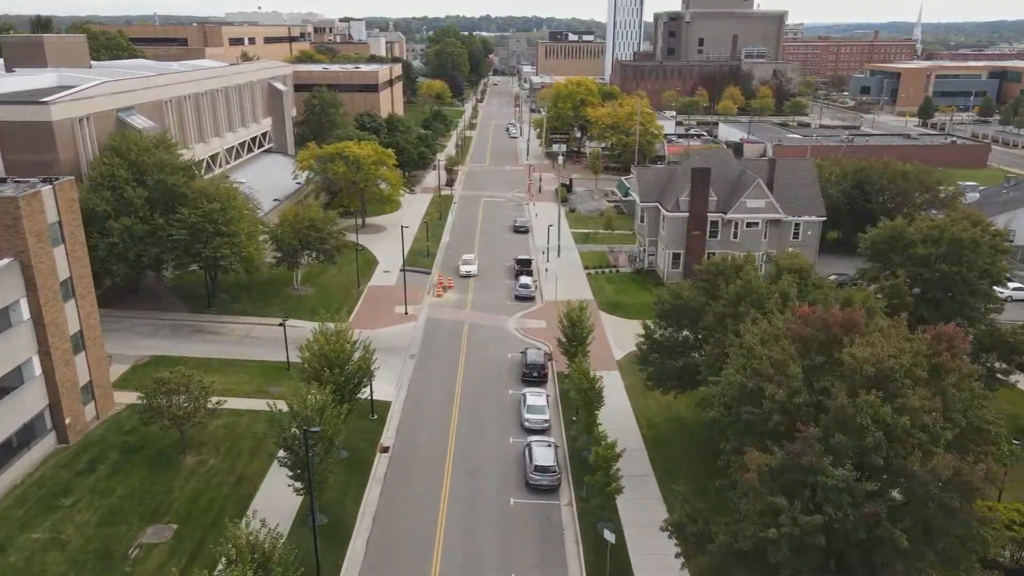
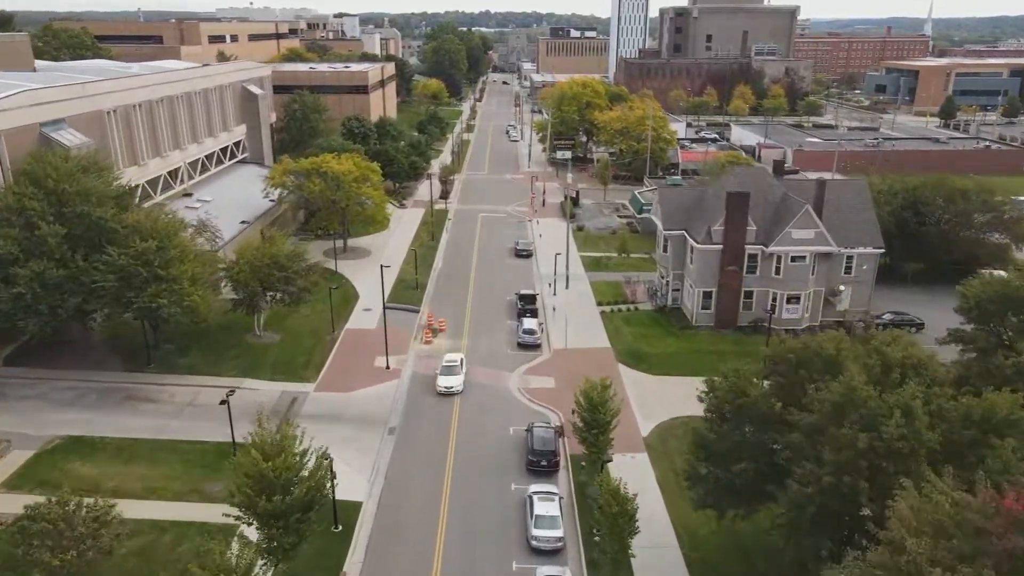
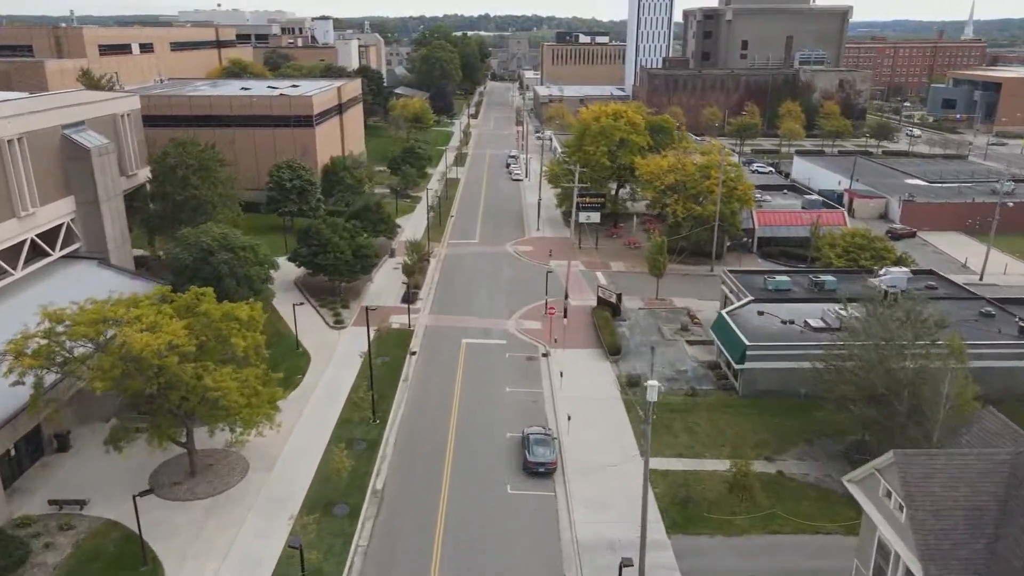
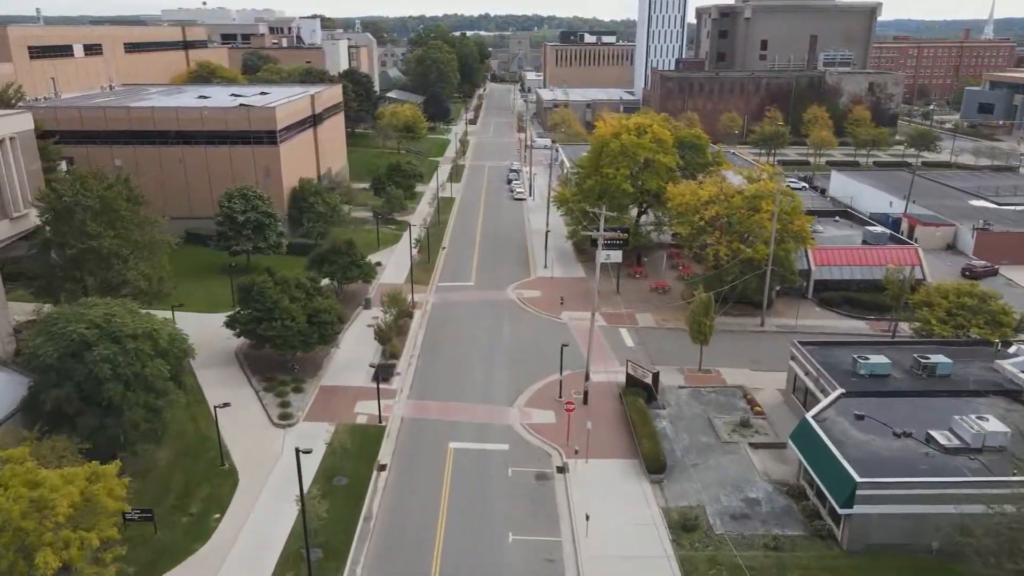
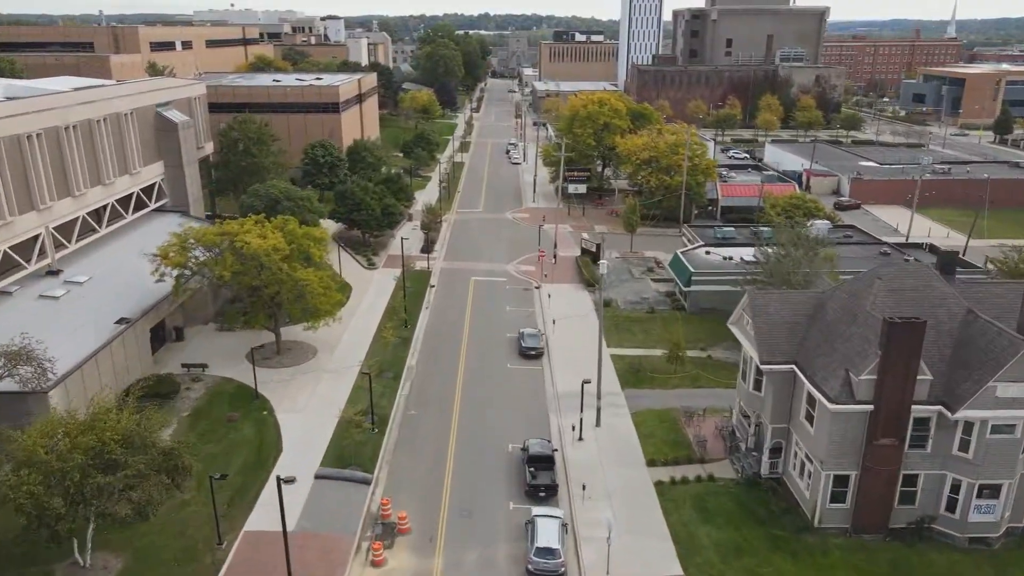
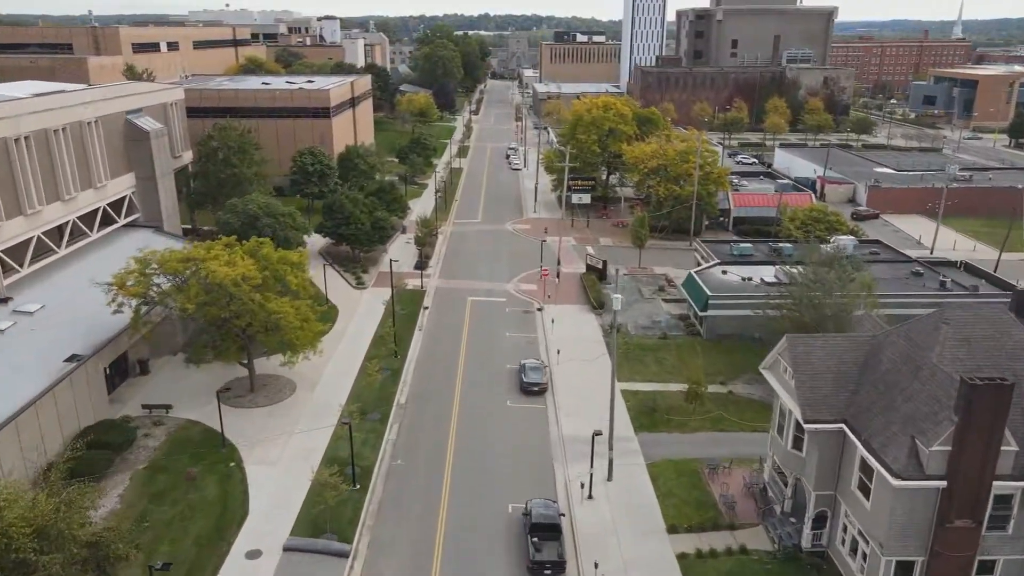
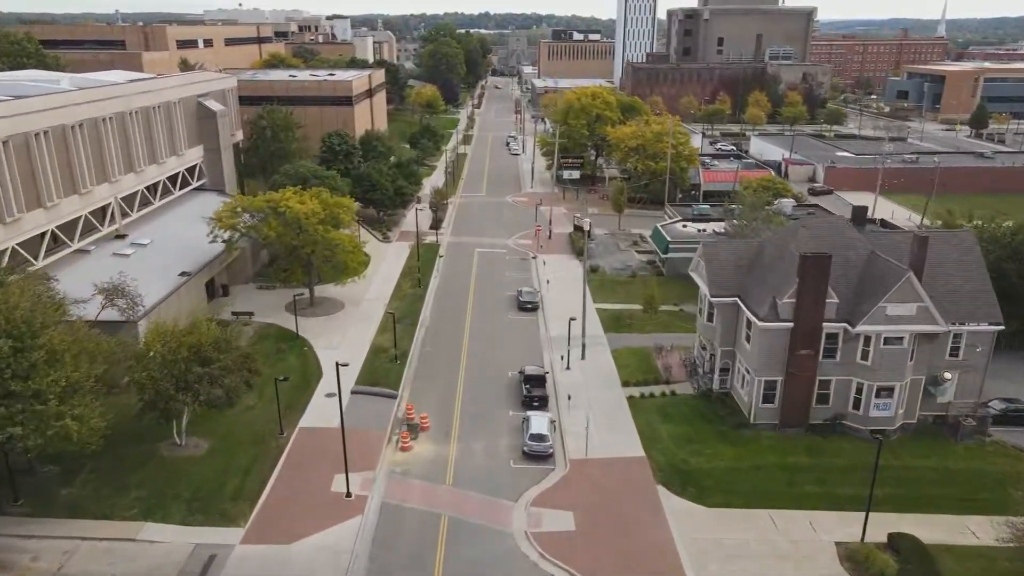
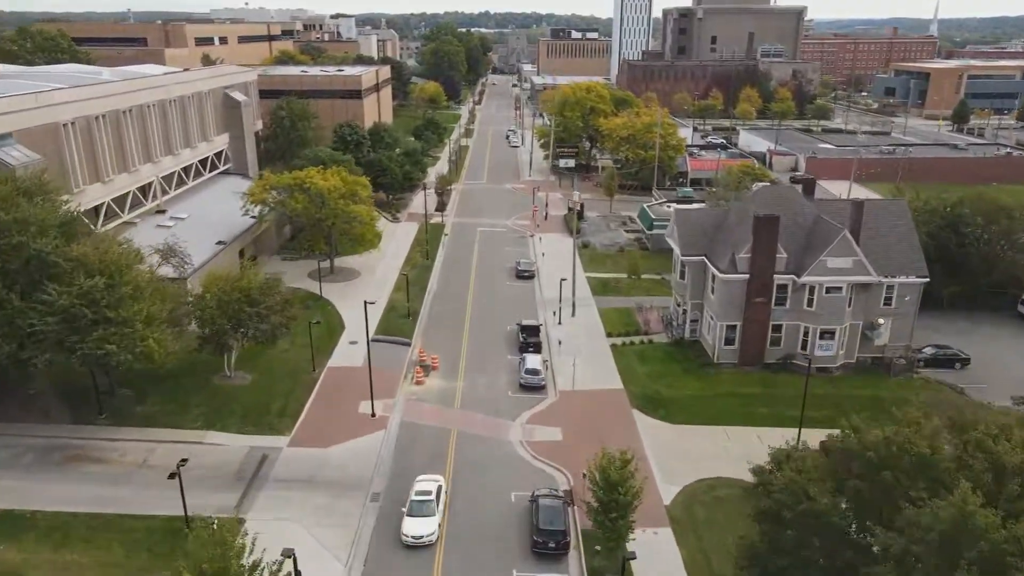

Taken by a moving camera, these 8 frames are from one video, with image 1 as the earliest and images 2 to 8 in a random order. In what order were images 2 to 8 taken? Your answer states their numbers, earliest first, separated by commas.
2, 8, 7, 5, 6, 3, 4
